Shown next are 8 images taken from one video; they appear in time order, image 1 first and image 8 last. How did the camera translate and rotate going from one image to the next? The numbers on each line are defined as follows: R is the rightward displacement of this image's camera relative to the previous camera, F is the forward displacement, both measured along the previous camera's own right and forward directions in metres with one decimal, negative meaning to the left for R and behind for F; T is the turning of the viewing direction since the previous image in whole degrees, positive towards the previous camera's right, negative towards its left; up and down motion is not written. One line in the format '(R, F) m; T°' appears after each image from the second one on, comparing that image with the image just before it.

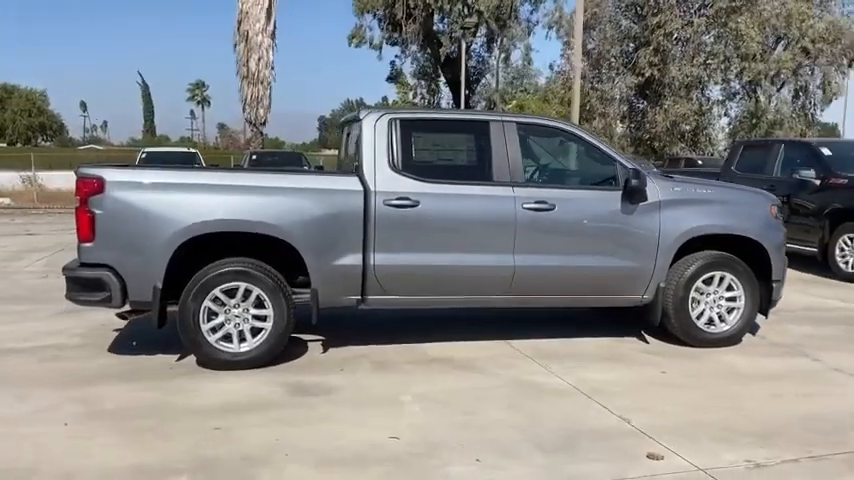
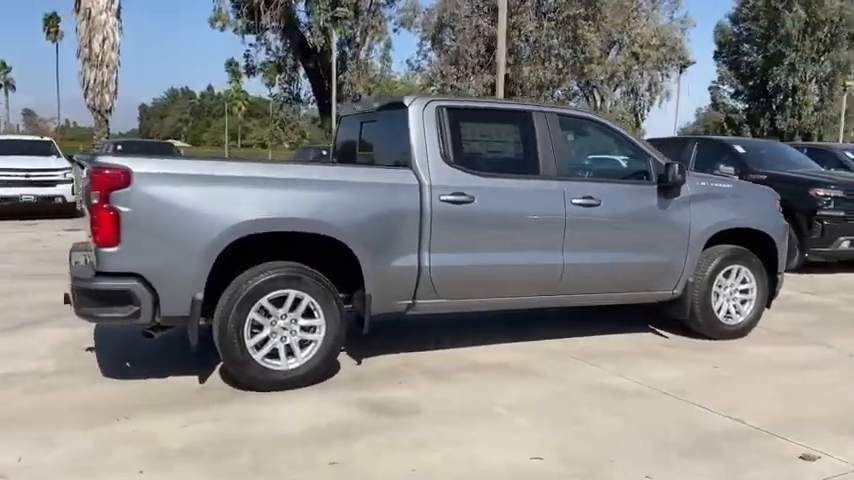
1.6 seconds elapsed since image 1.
(-1.8, +0.7) m; +13°
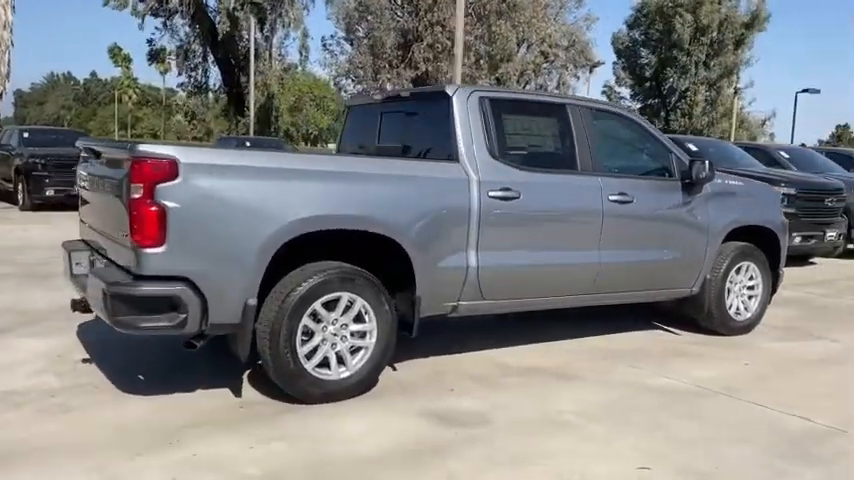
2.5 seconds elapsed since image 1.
(-1.1, +0.4) m; +8°
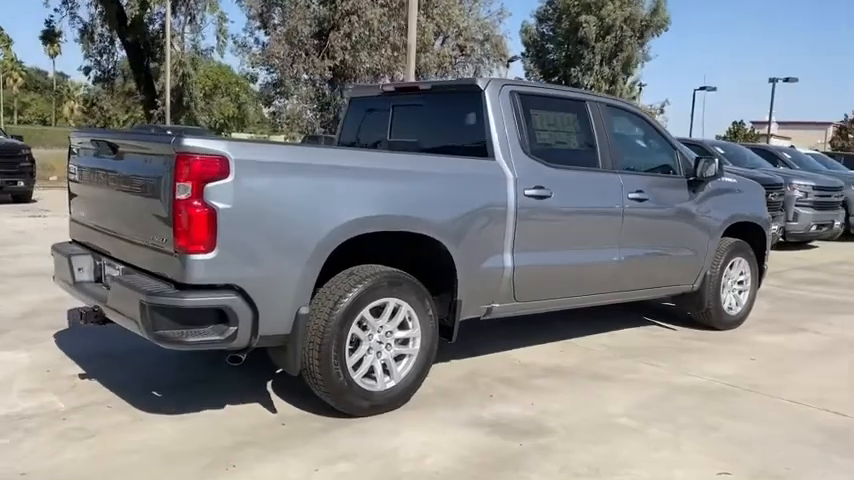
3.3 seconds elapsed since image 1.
(-0.9, +0.3) m; +7°
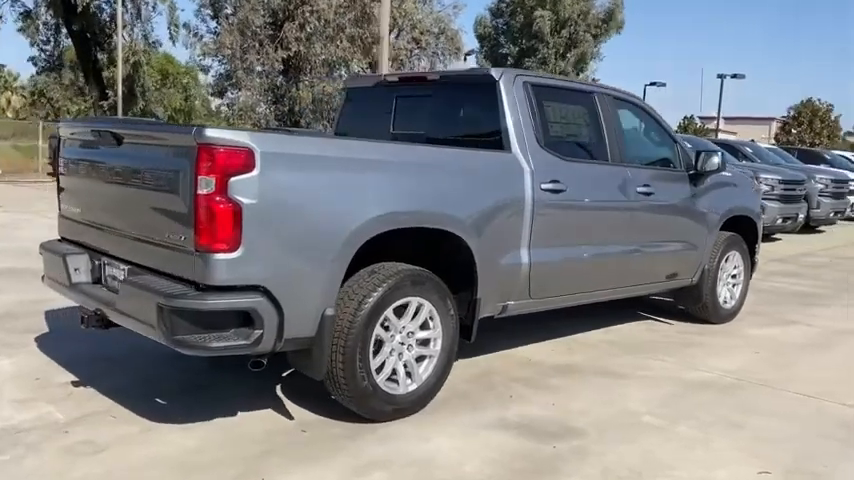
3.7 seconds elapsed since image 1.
(-0.4, +0.2) m; +4°
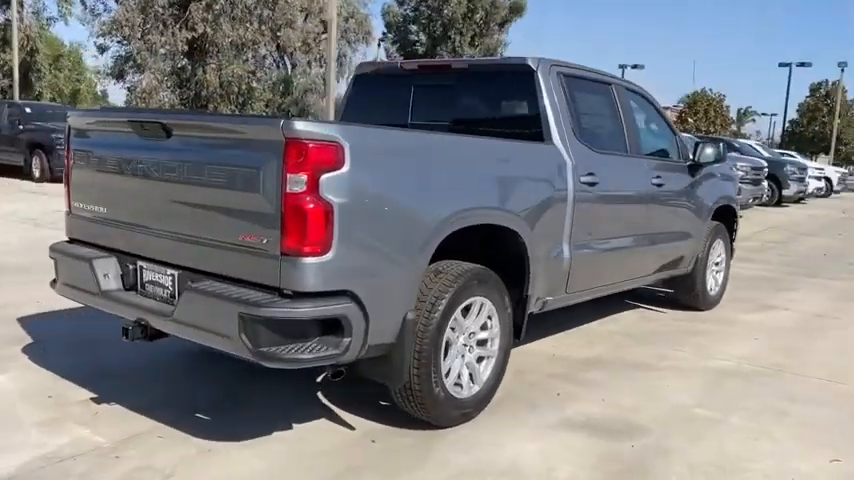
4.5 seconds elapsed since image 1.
(-0.9, +0.3) m; +8°
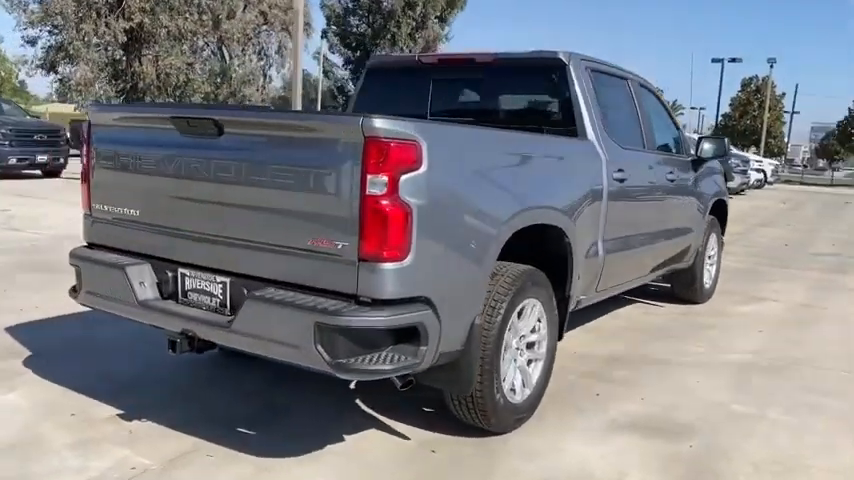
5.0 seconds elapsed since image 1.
(-0.6, +0.2) m; +5°
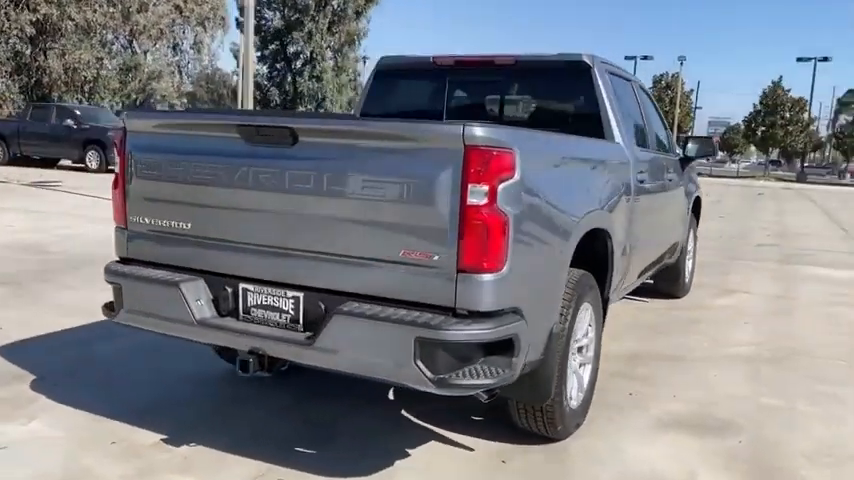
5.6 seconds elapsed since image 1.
(-0.8, +0.1) m; +6°
